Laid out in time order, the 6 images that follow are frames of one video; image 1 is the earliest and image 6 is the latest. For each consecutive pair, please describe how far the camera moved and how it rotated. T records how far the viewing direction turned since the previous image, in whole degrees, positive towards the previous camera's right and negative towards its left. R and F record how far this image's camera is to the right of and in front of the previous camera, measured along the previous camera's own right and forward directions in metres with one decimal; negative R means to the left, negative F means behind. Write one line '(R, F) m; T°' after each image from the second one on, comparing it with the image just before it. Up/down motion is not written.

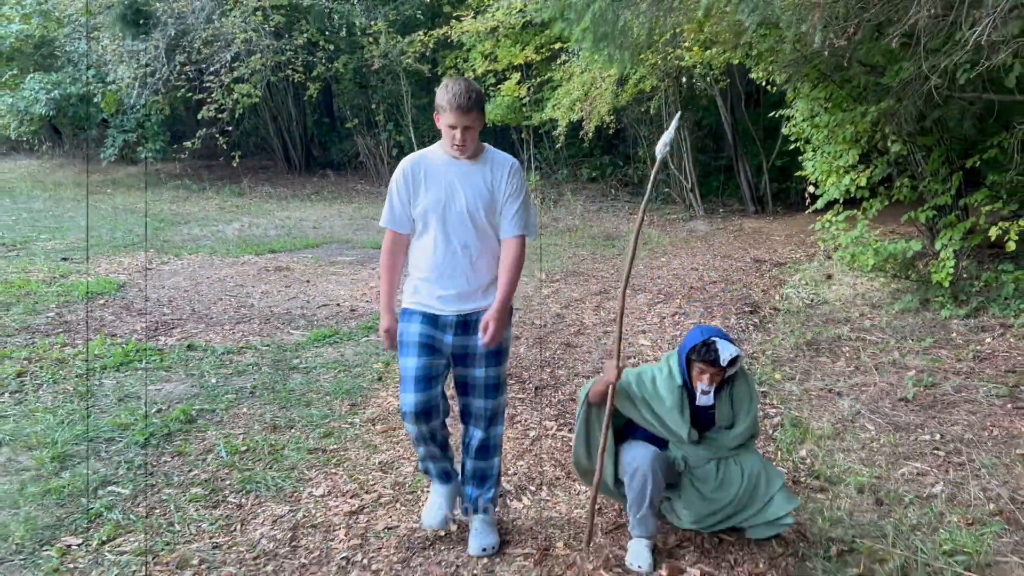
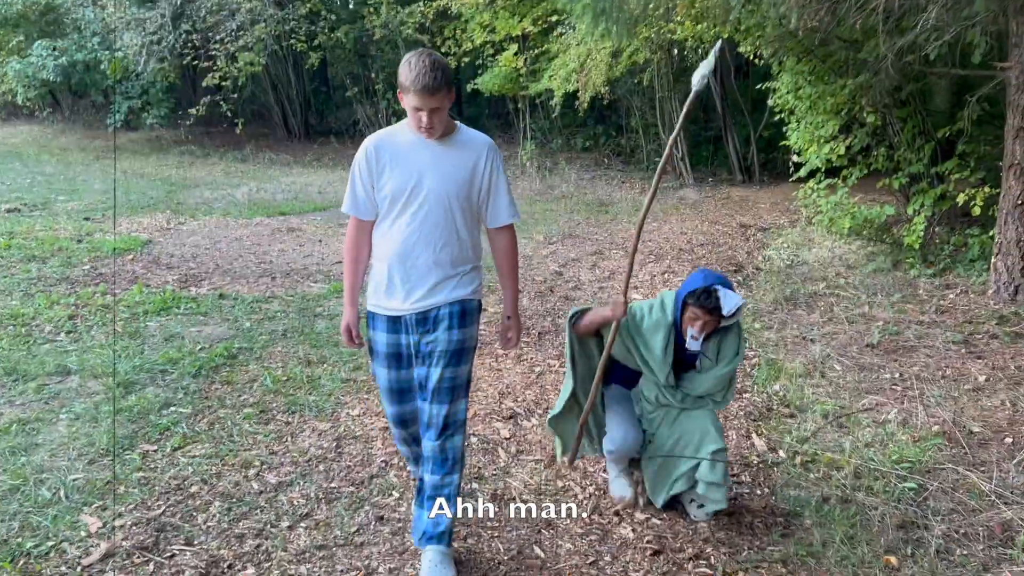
(-0.1, -0.4) m; +1°
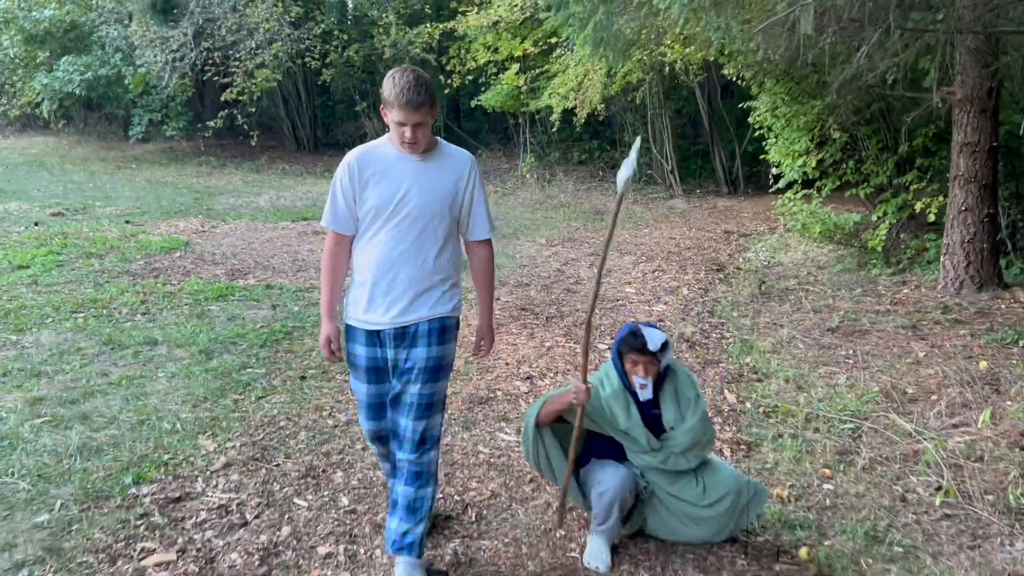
(-0.1, -0.7) m; +1°
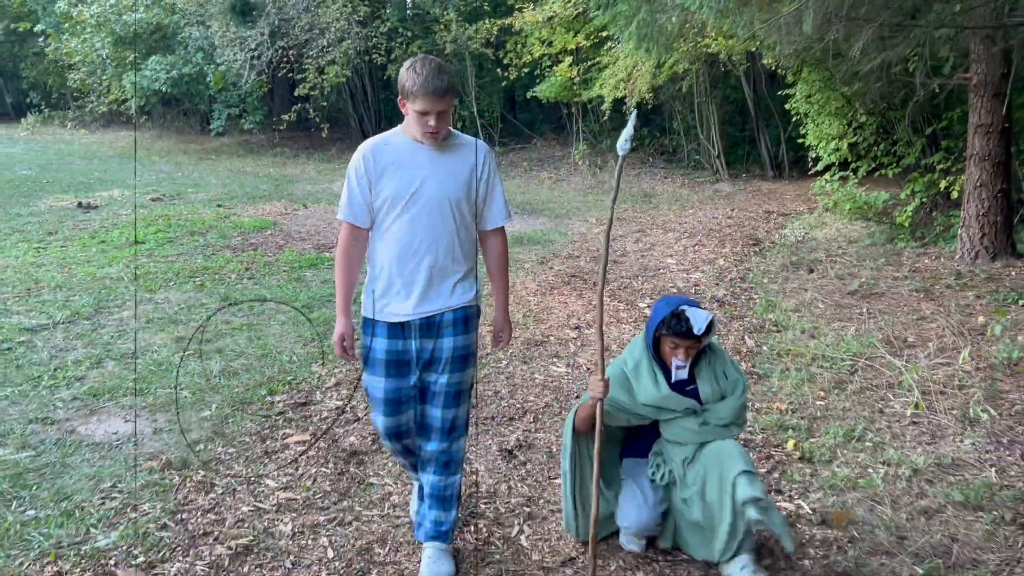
(0.0, -0.8) m; -3°
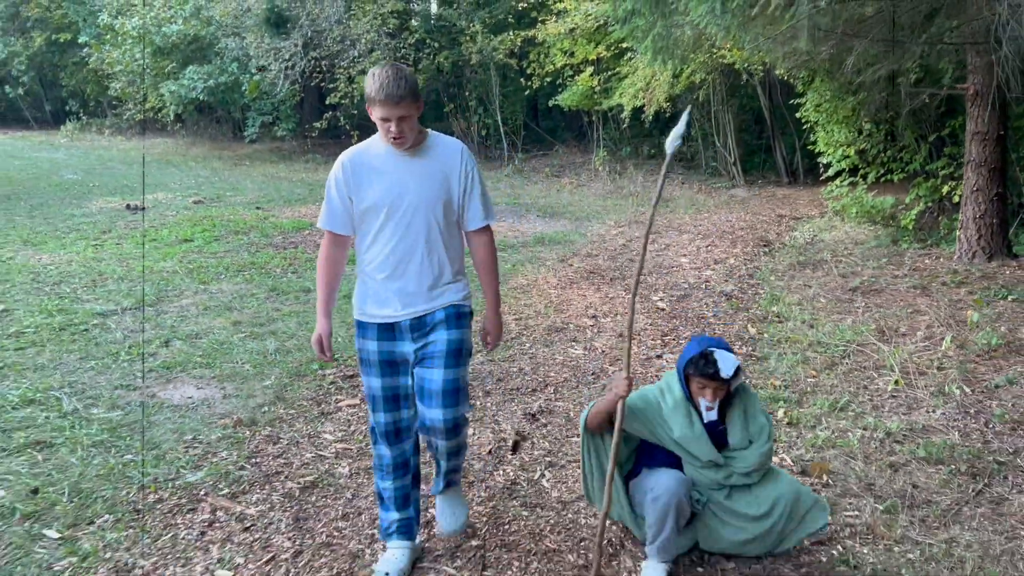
(0.0, -0.5) m; -1°
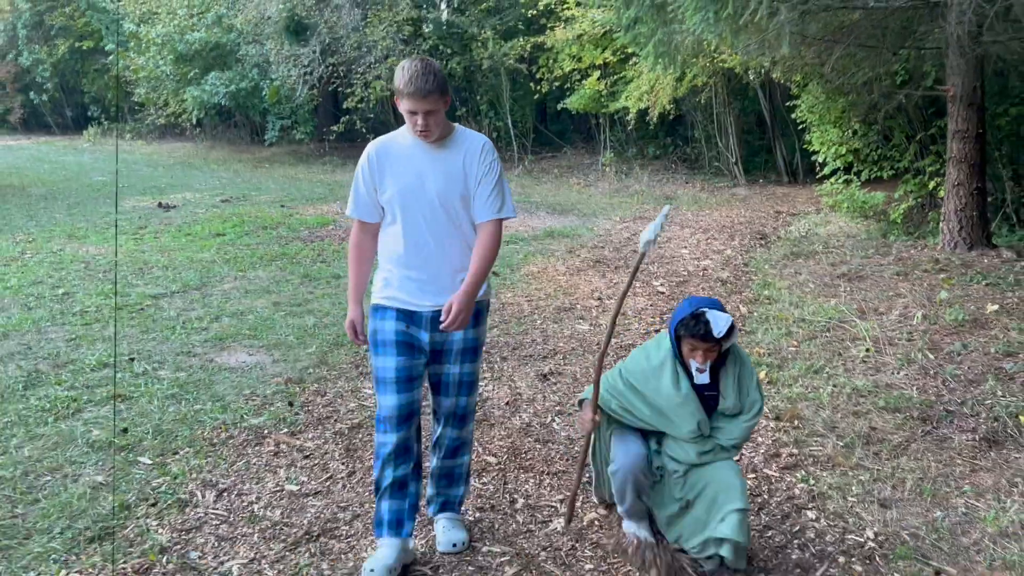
(0.0, -0.5) m; -1°
